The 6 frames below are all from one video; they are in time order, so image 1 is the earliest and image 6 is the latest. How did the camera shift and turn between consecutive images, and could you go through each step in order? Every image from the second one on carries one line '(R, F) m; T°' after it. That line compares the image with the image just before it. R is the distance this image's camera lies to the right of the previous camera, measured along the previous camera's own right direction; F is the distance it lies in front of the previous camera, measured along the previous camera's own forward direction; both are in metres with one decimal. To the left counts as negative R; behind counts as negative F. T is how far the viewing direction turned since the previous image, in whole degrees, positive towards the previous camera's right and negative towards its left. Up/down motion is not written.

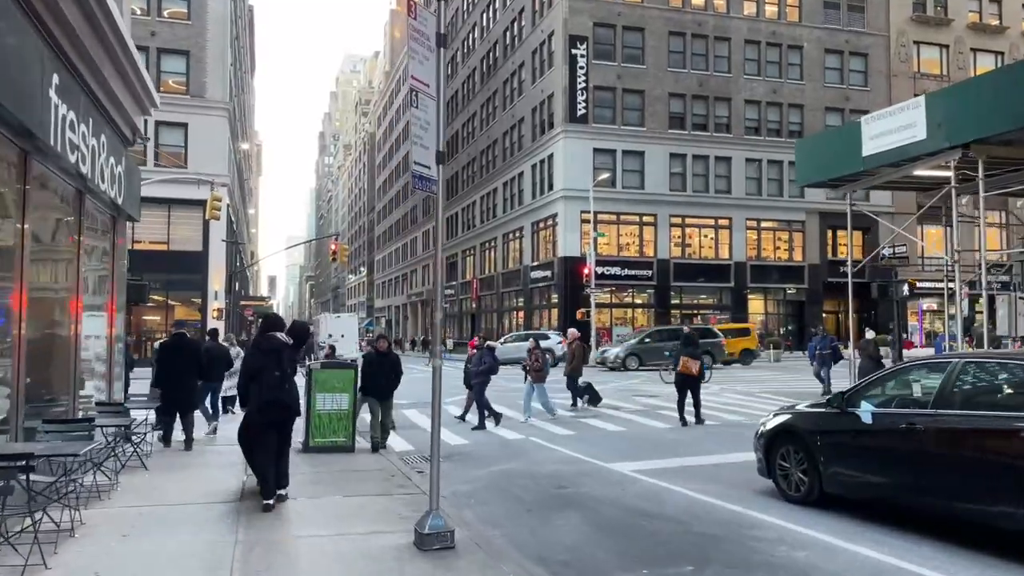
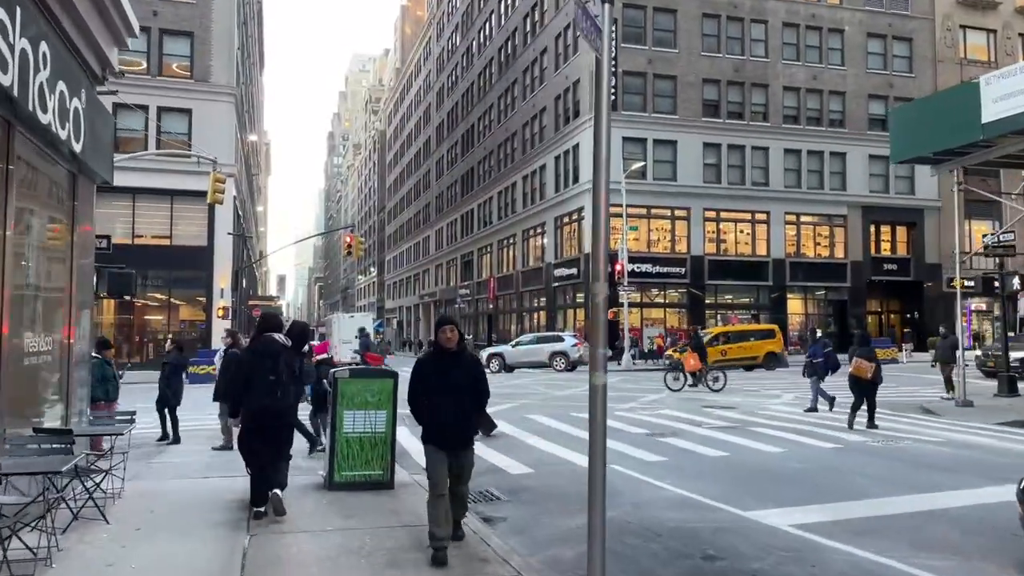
(-0.9, +2.7) m; -1°
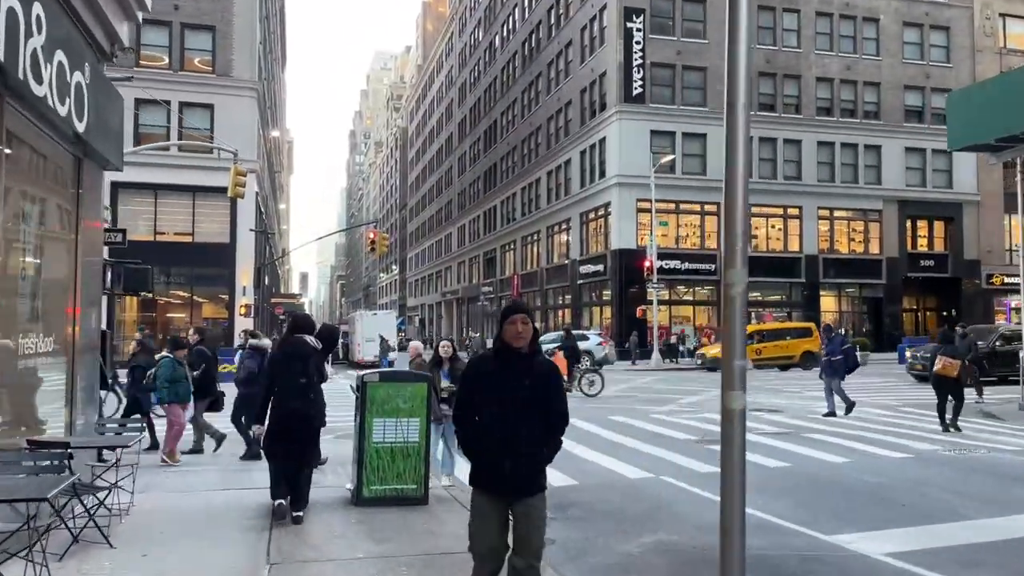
(-0.2, +0.8) m; -2°
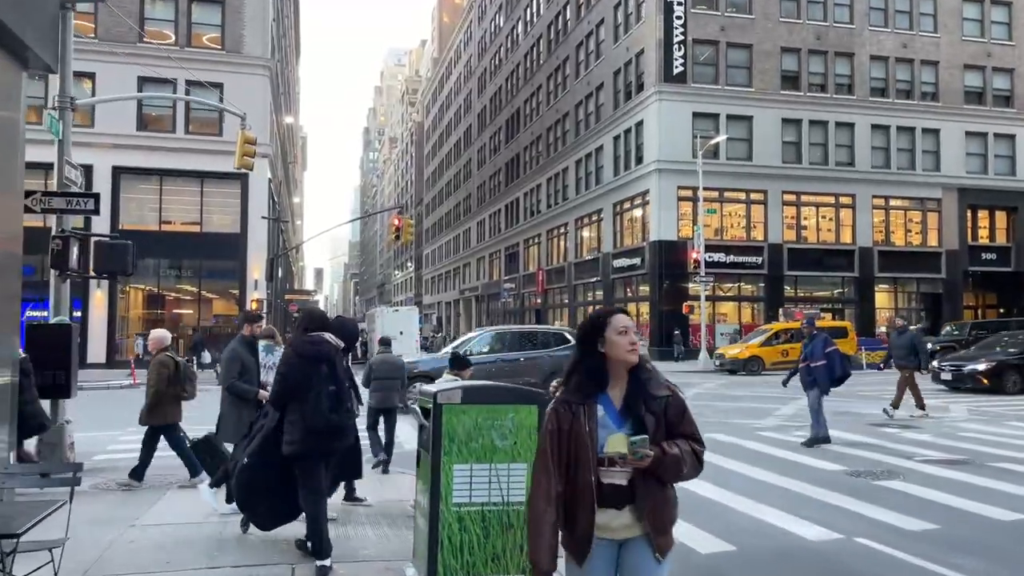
(-0.9, +2.9) m; -1°
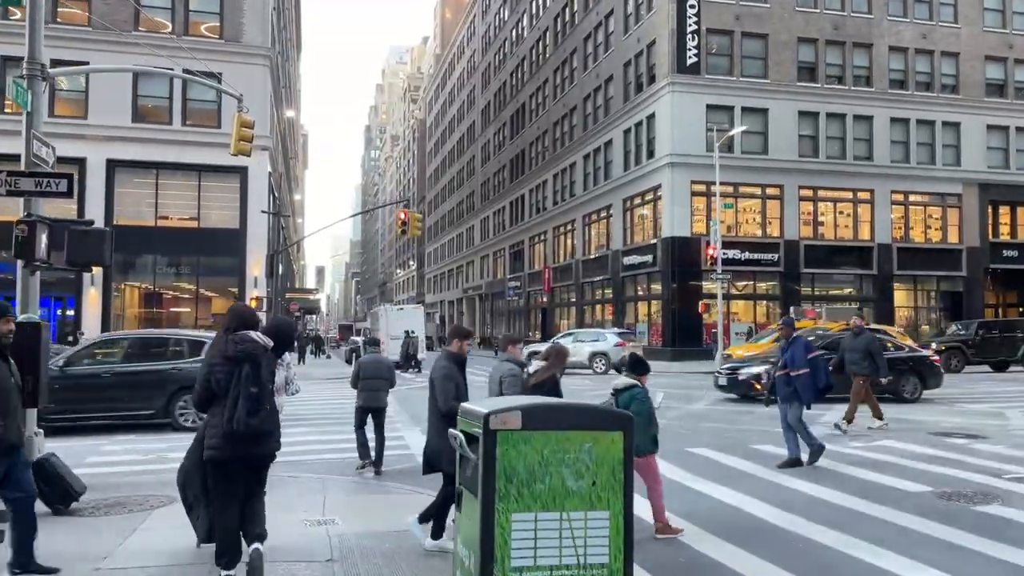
(-0.3, +1.2) m; 0°
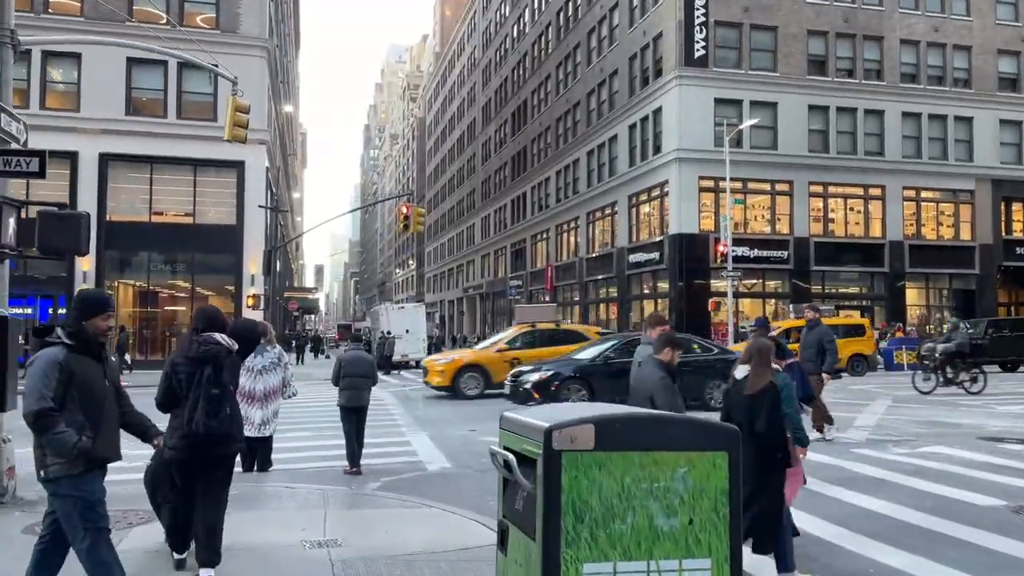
(-0.2, +0.8) m; 0°
